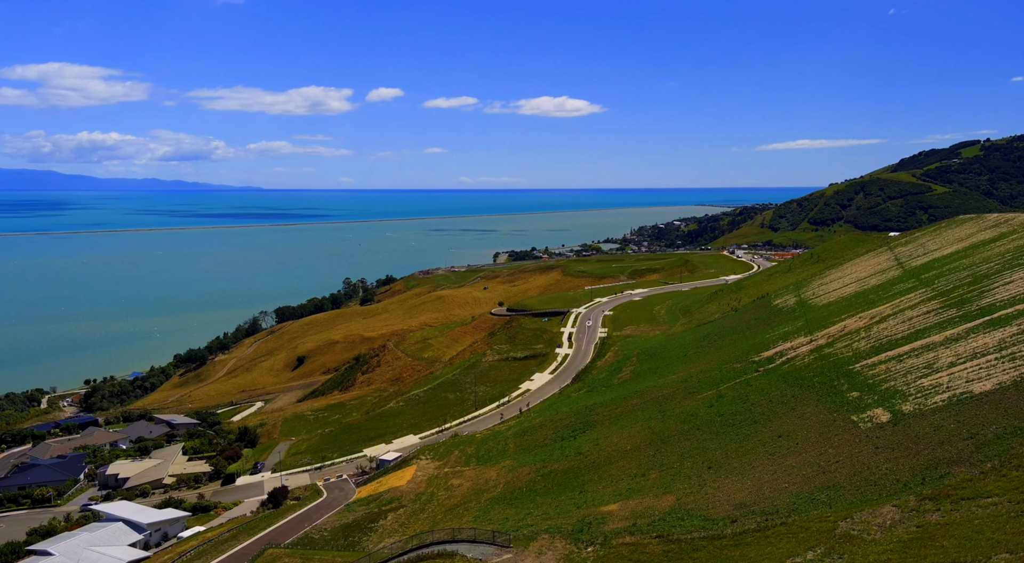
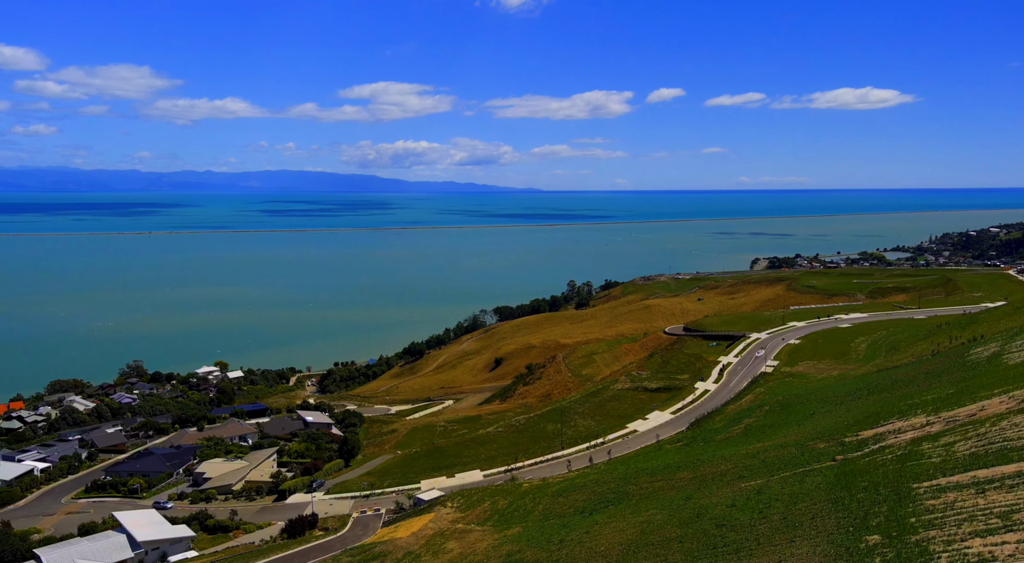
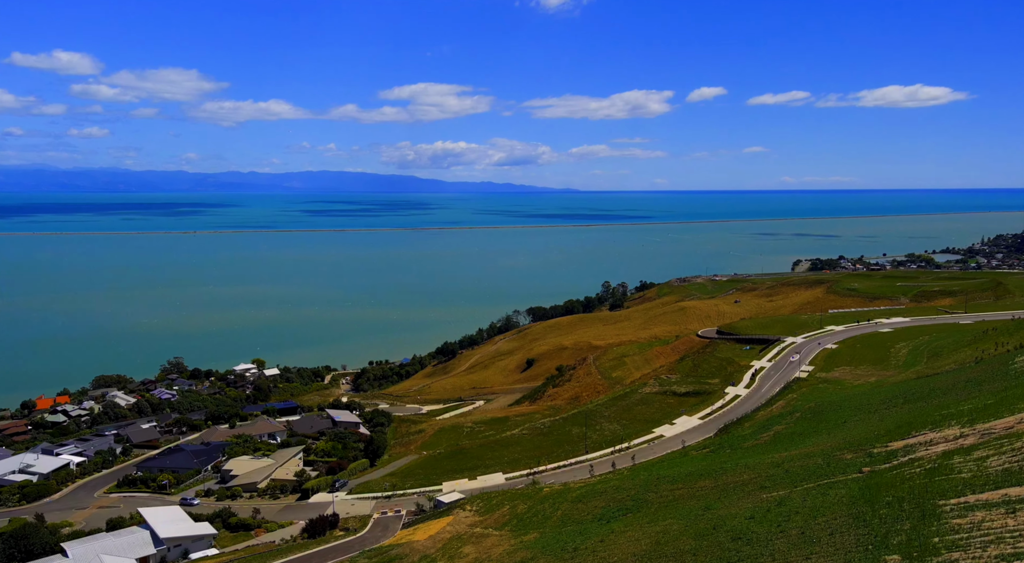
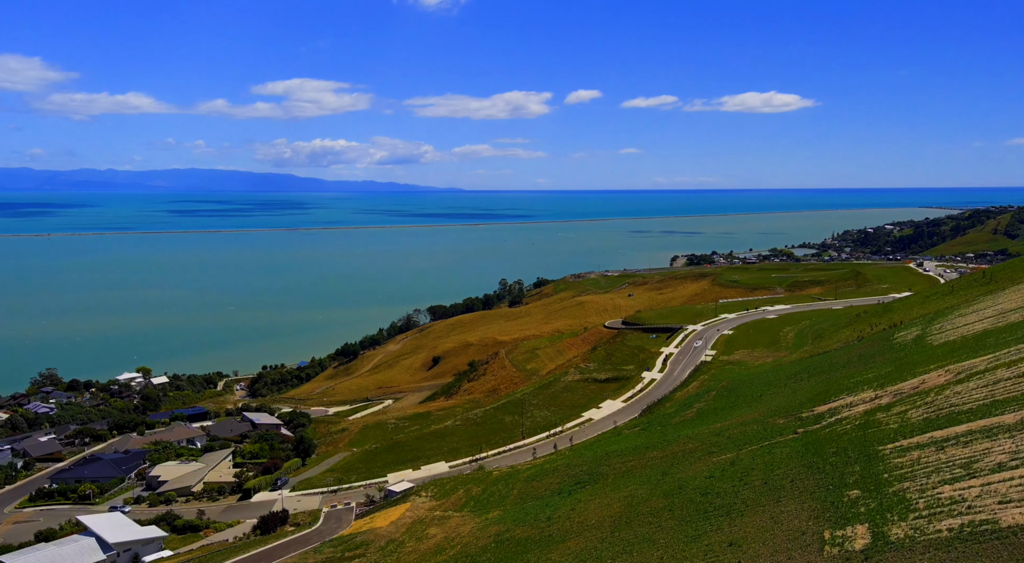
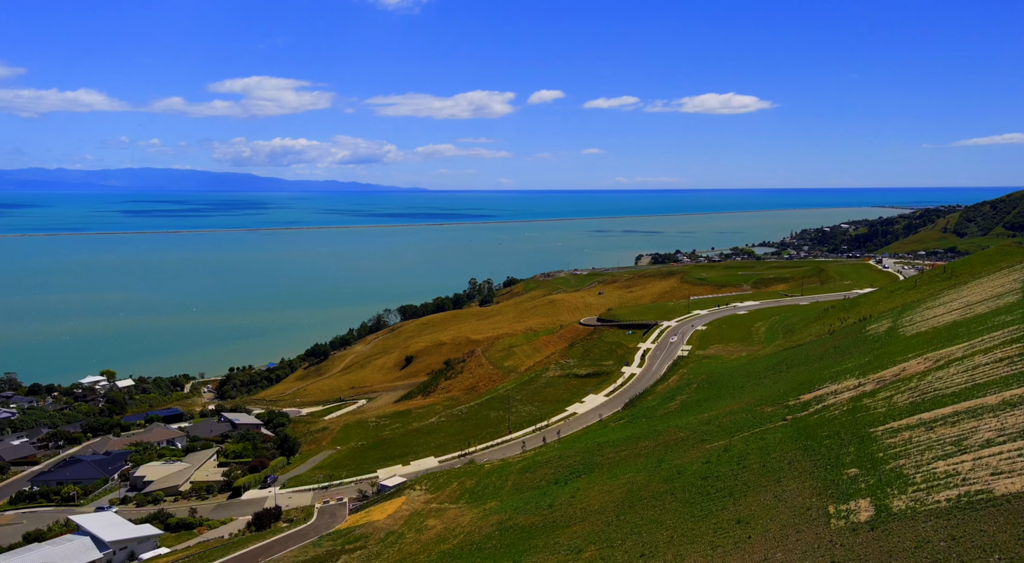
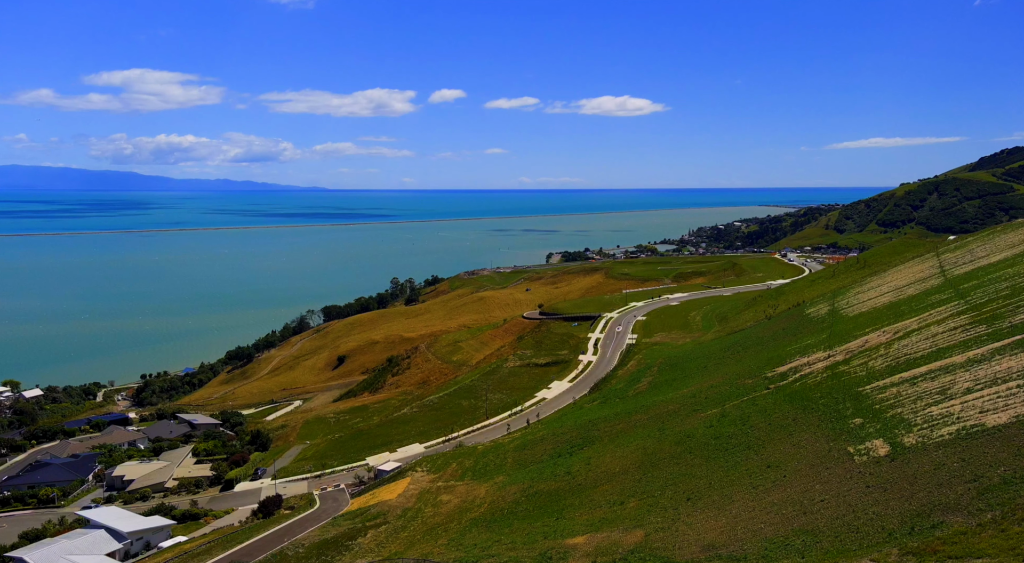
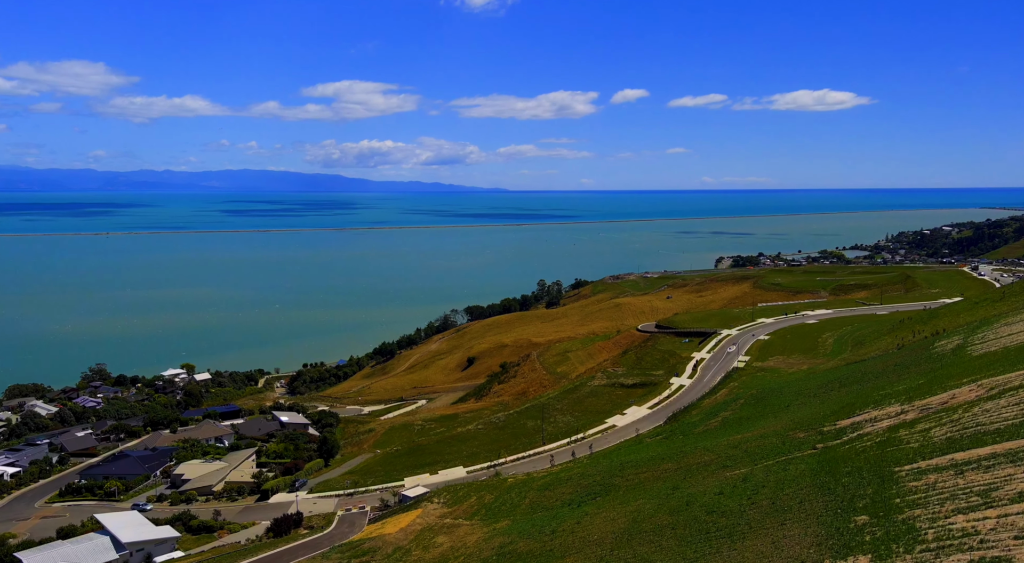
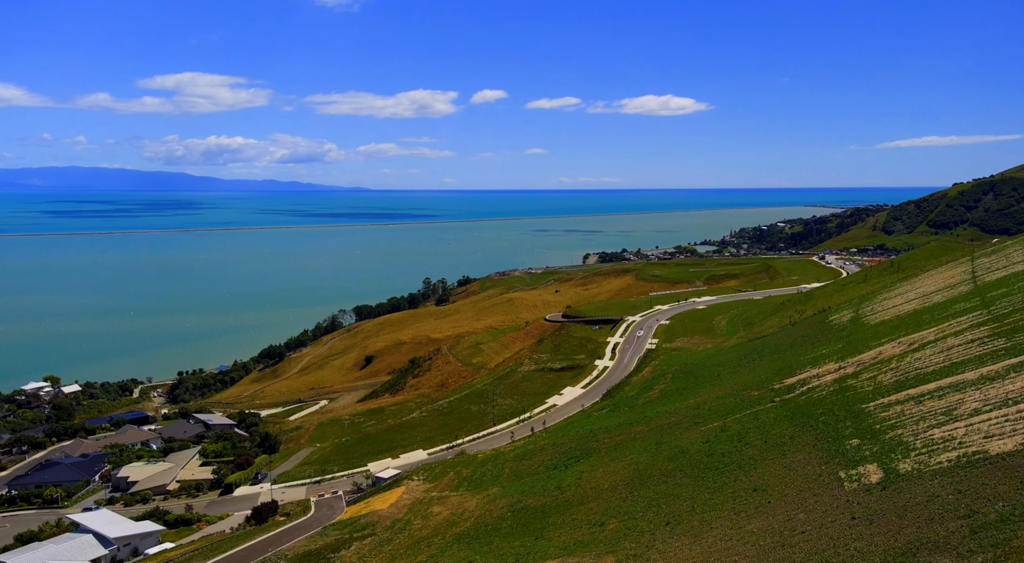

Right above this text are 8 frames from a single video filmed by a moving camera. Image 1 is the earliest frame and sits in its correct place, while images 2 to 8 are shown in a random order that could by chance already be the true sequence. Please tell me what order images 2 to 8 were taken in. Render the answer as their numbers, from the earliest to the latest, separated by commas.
6, 8, 5, 4, 7, 2, 3
